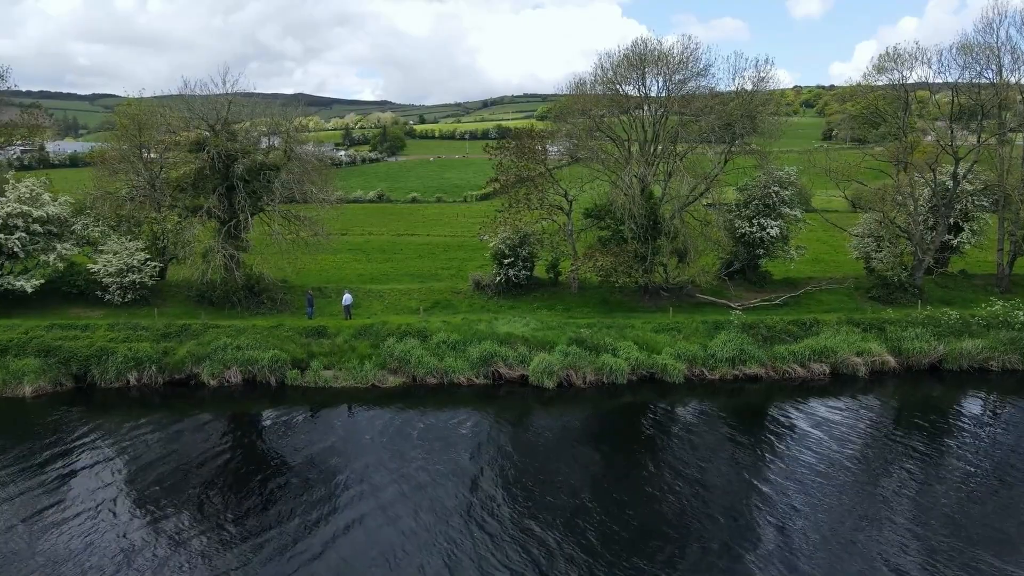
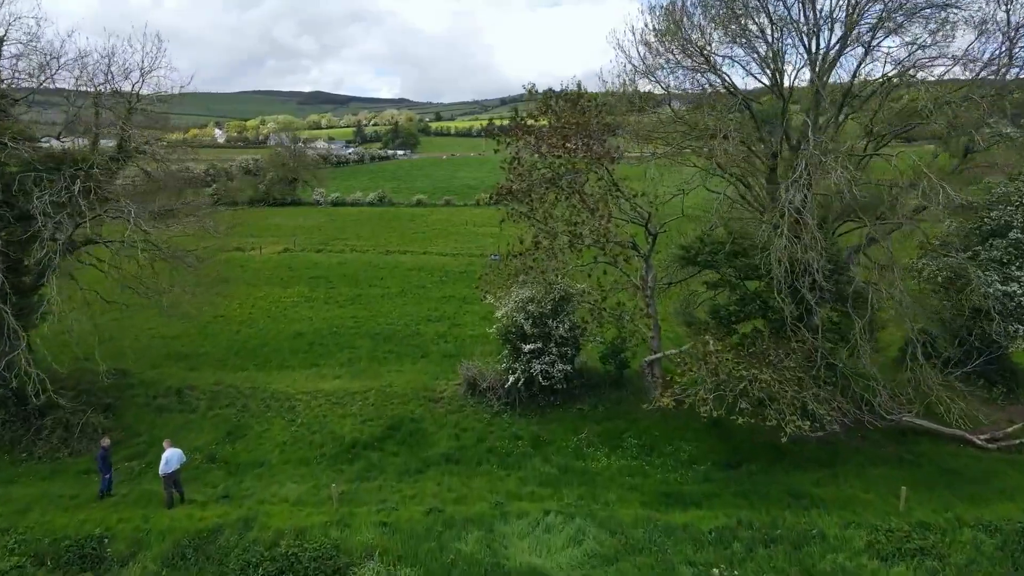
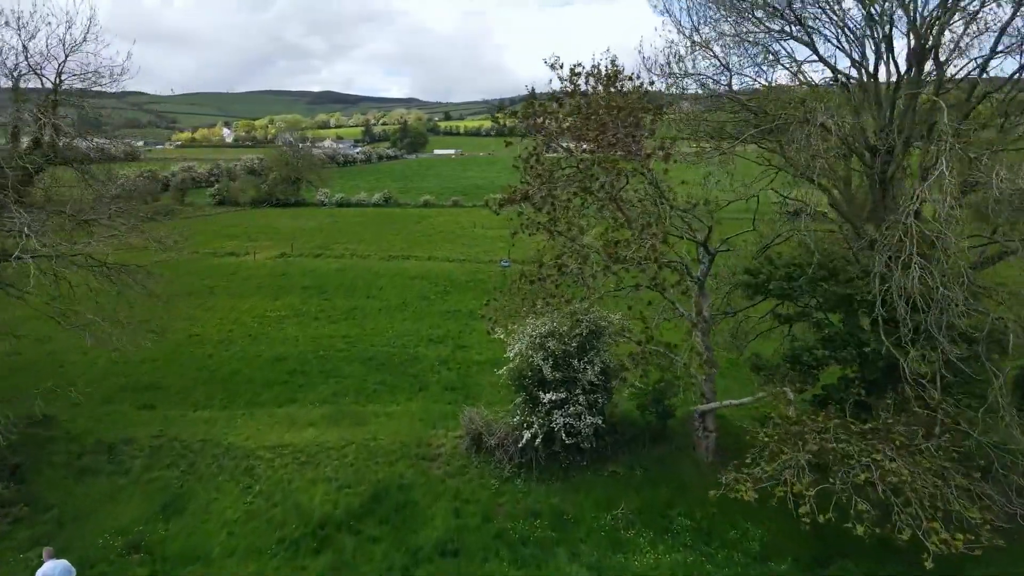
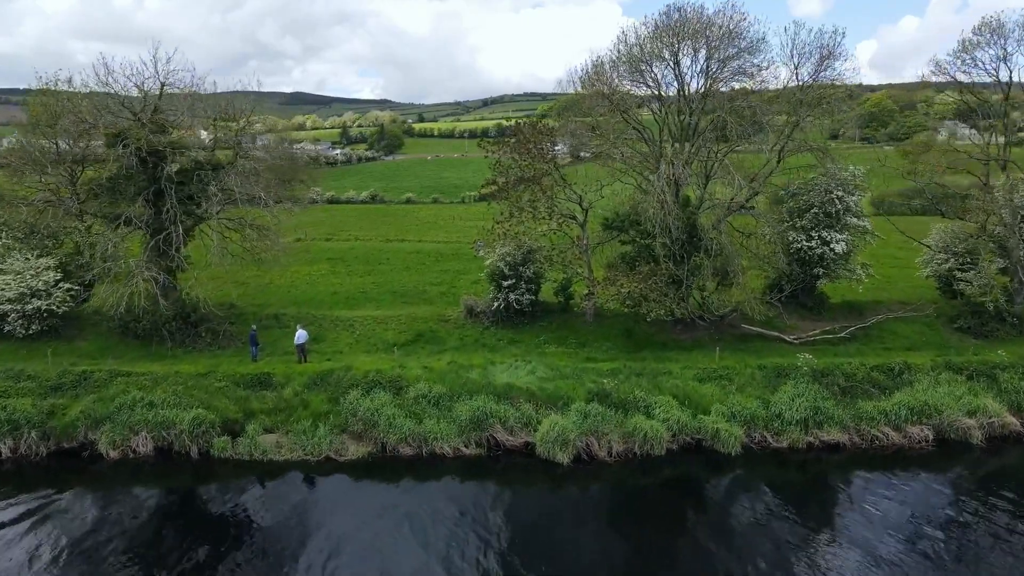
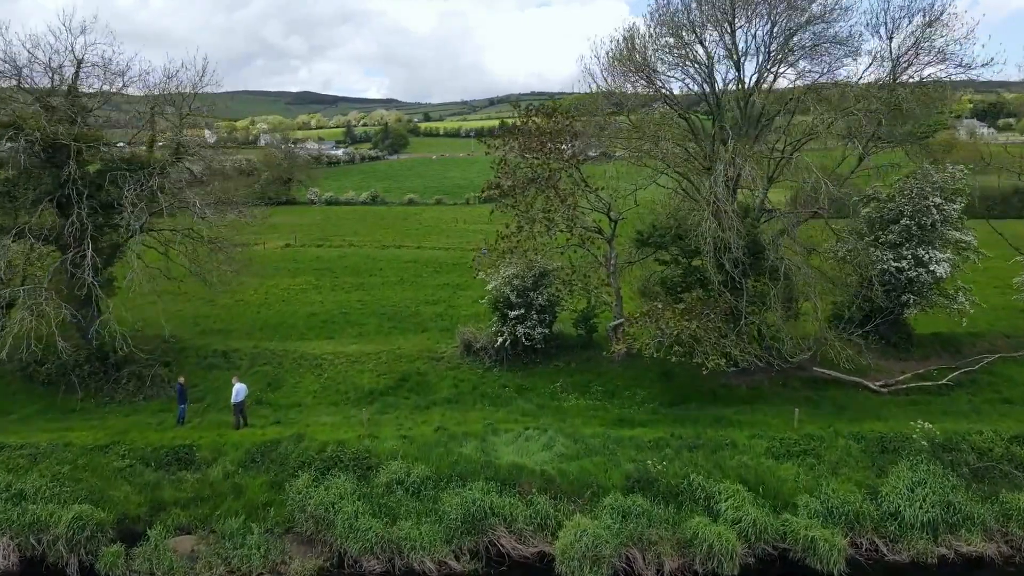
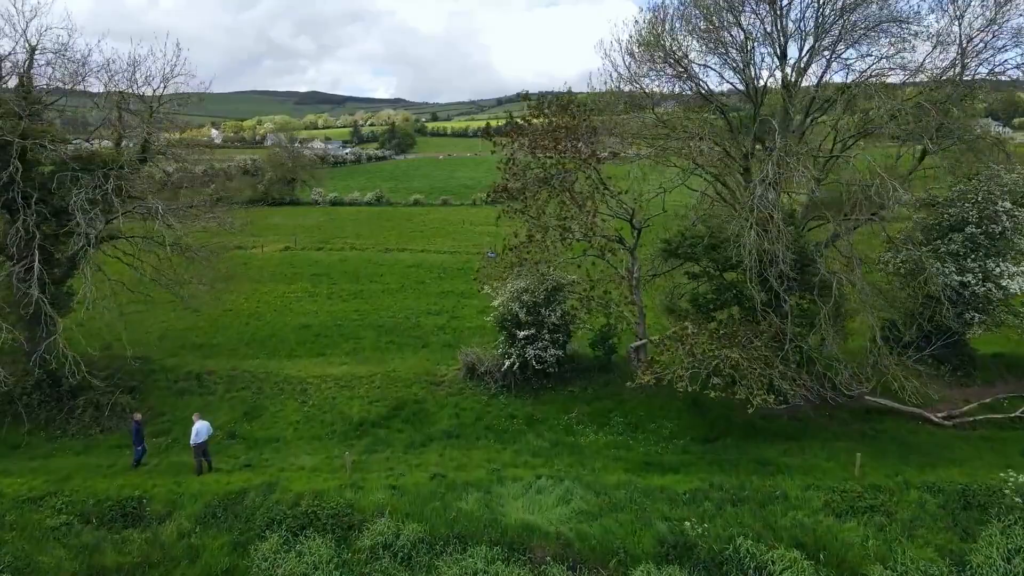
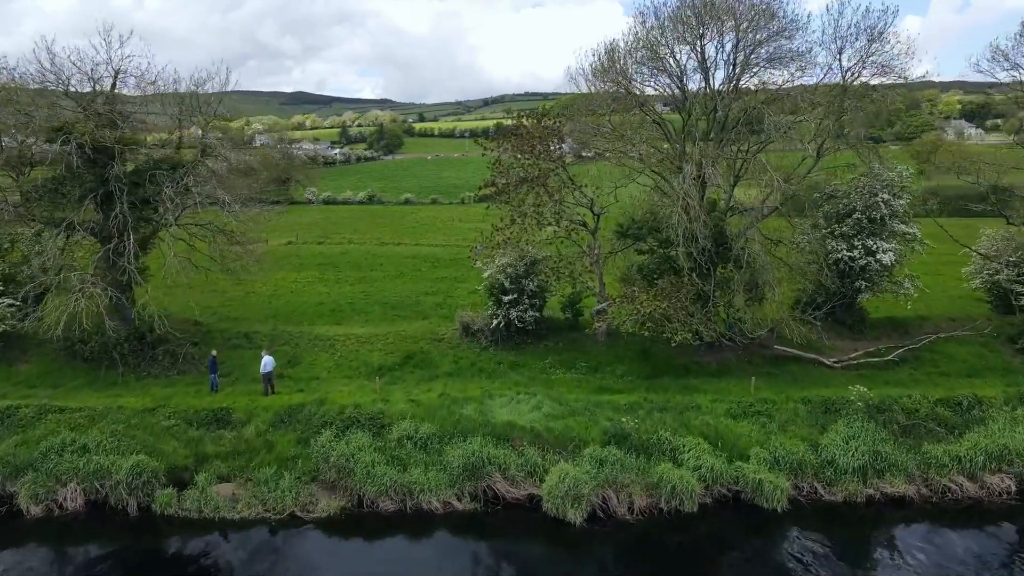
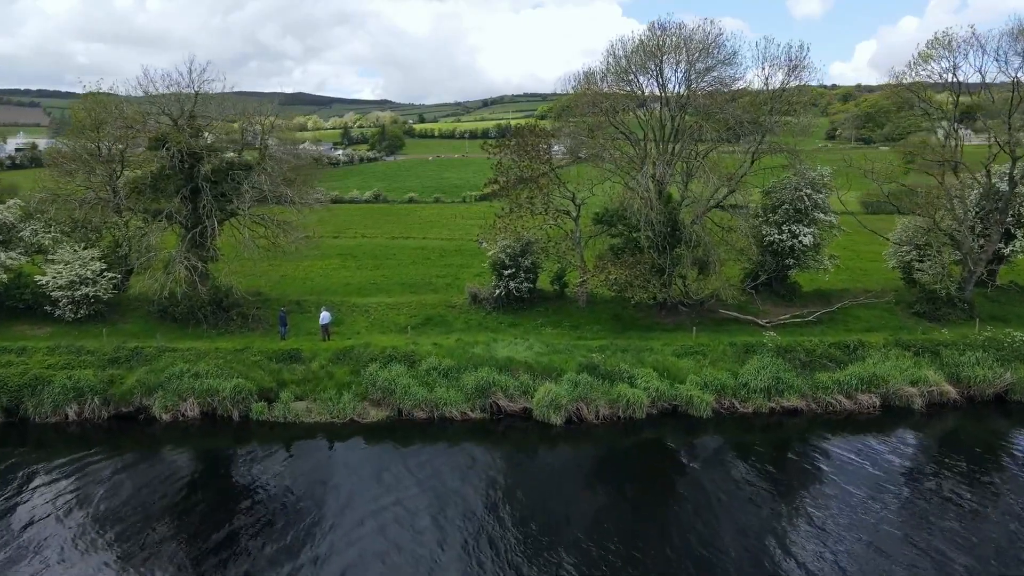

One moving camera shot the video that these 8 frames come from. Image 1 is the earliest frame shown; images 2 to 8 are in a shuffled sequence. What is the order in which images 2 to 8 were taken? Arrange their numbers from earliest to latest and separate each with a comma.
8, 4, 7, 5, 6, 2, 3
